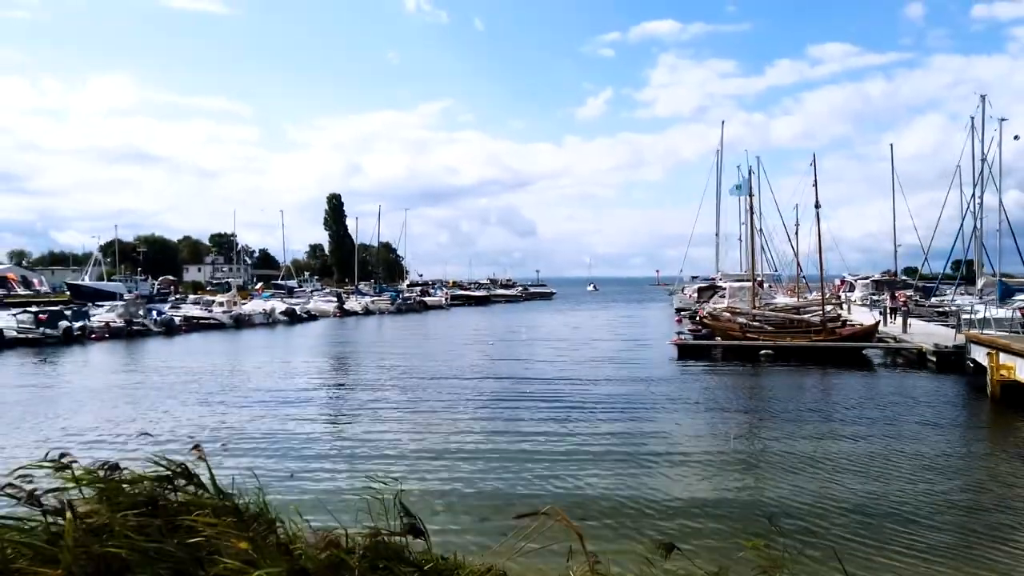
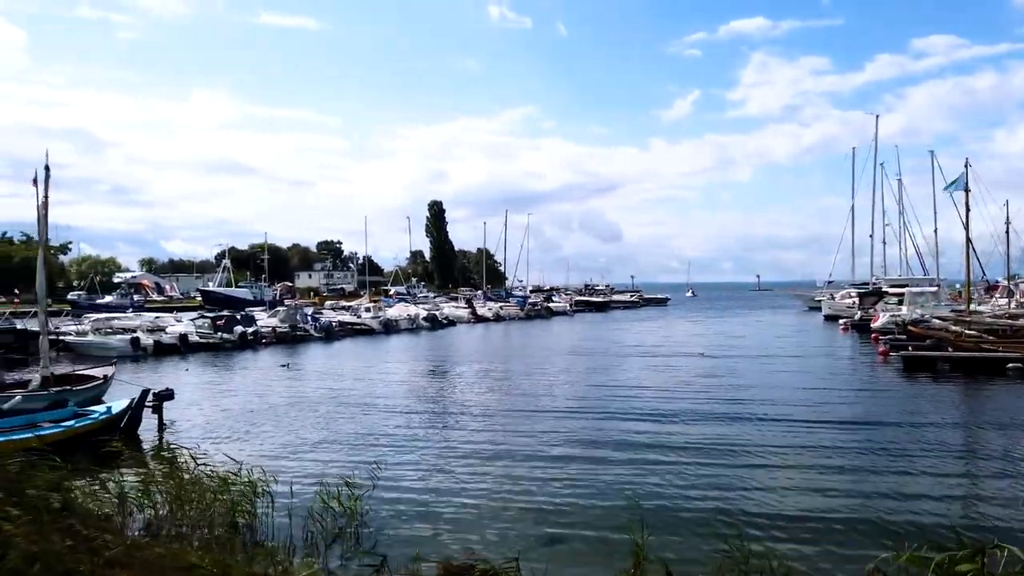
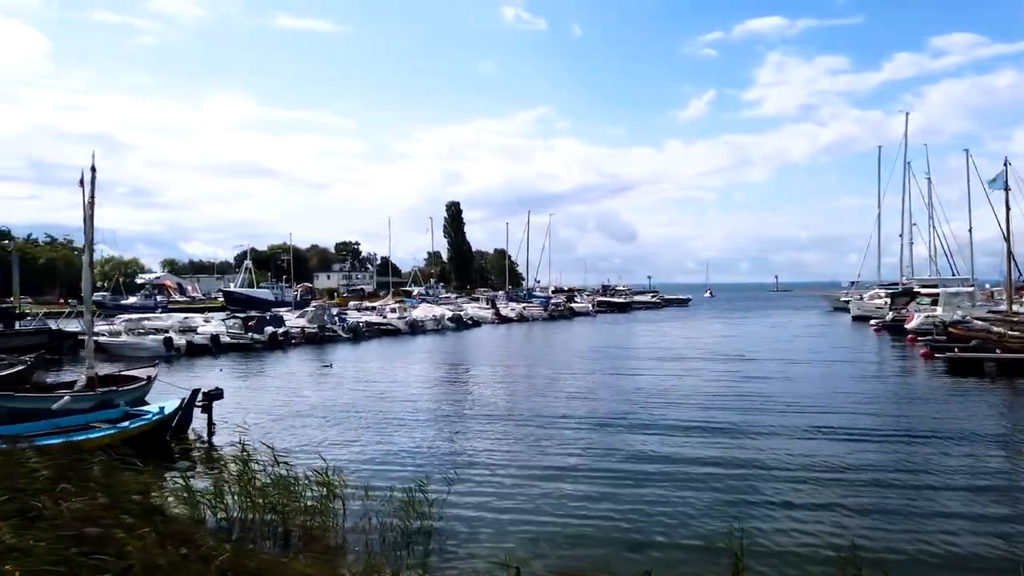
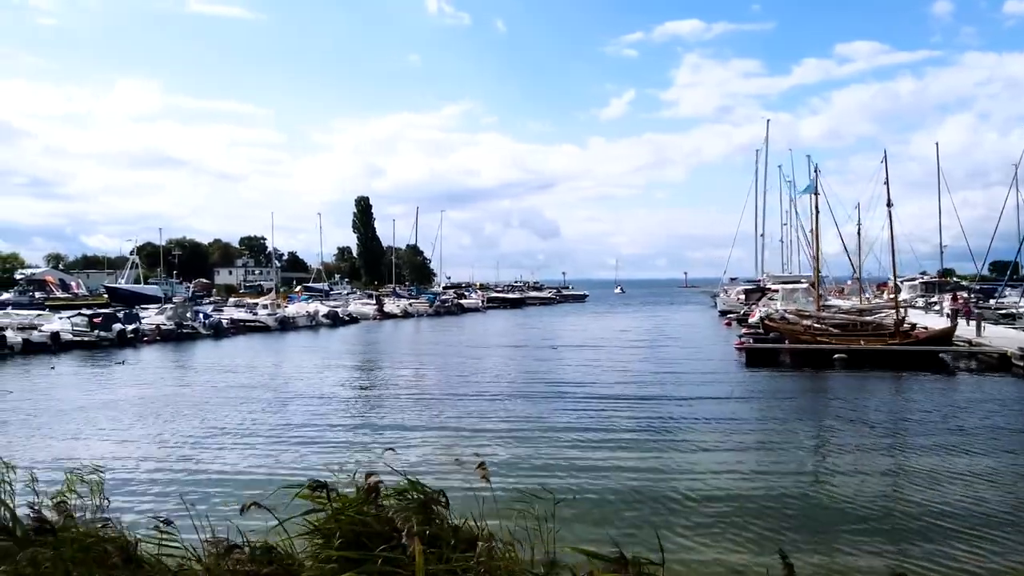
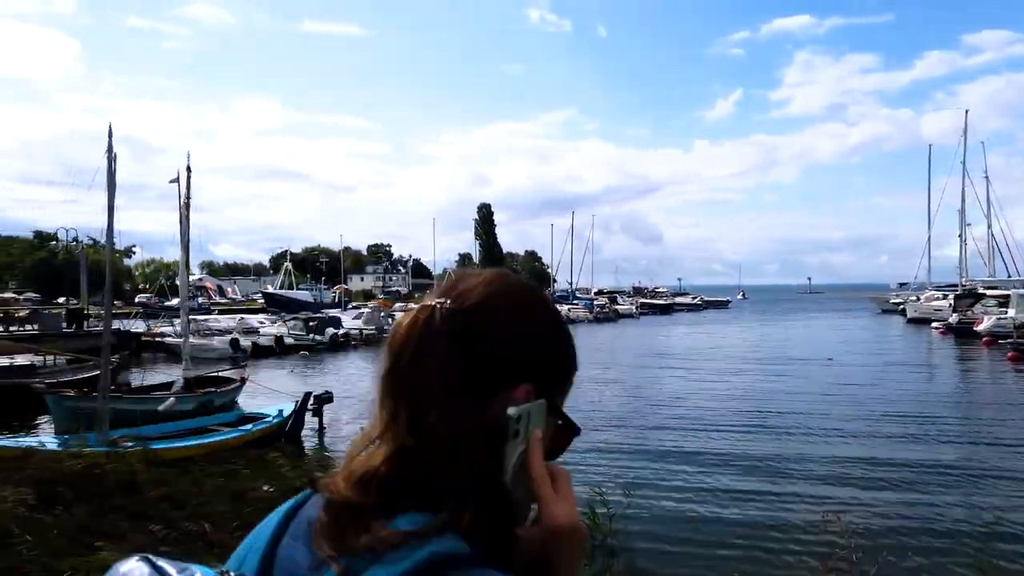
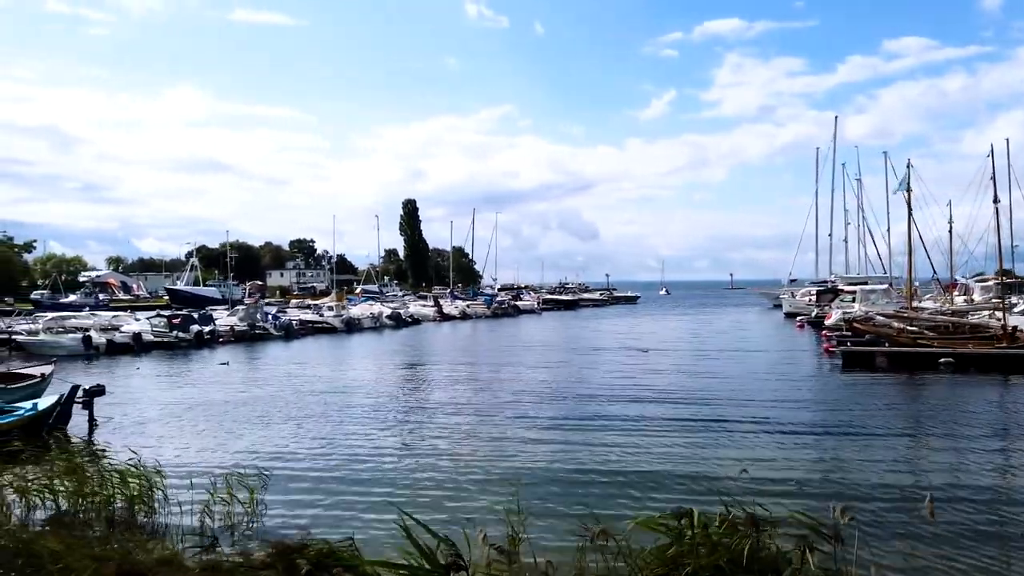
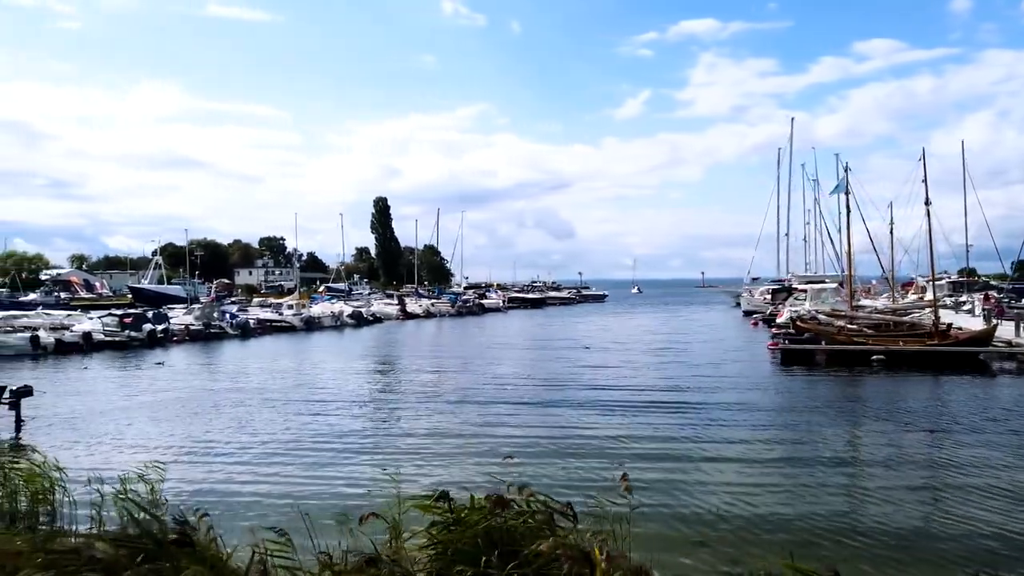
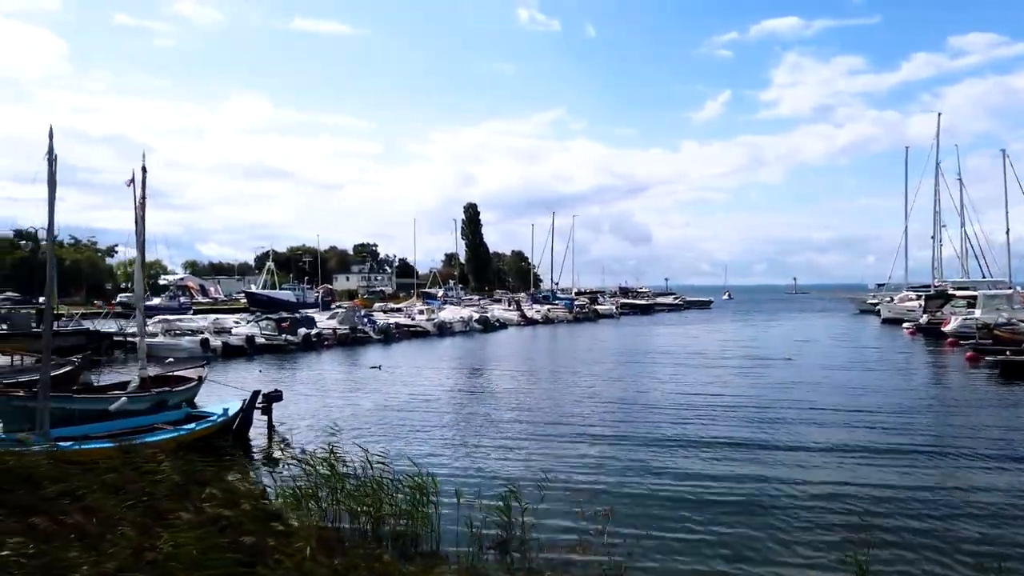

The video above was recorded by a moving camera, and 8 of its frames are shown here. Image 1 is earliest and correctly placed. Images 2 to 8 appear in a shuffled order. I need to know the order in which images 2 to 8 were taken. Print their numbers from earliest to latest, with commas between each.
4, 7, 6, 2, 3, 8, 5
